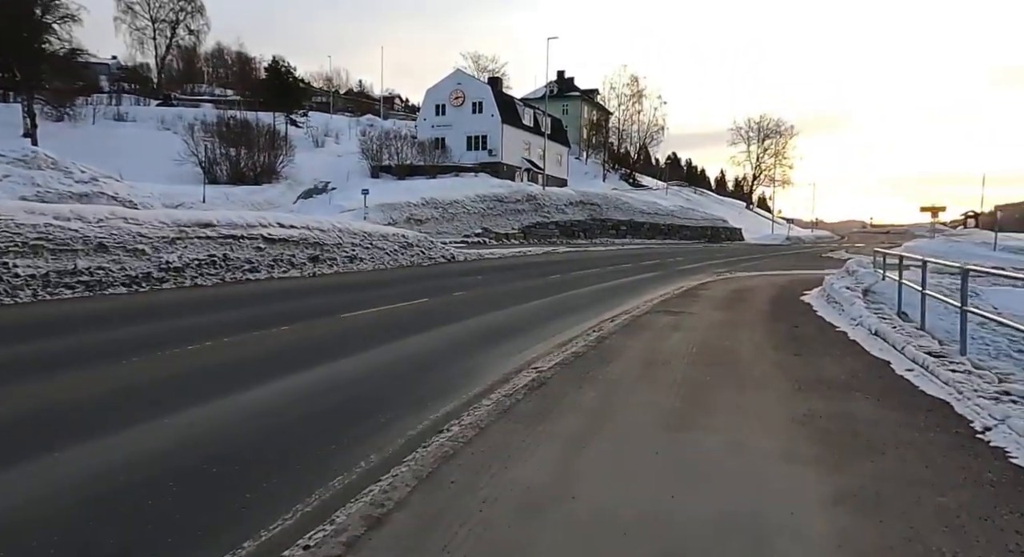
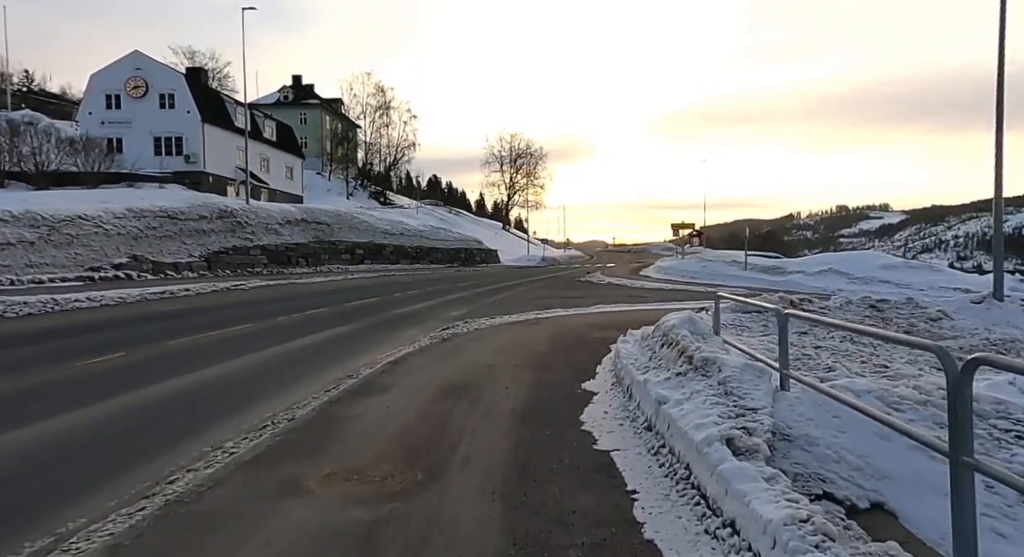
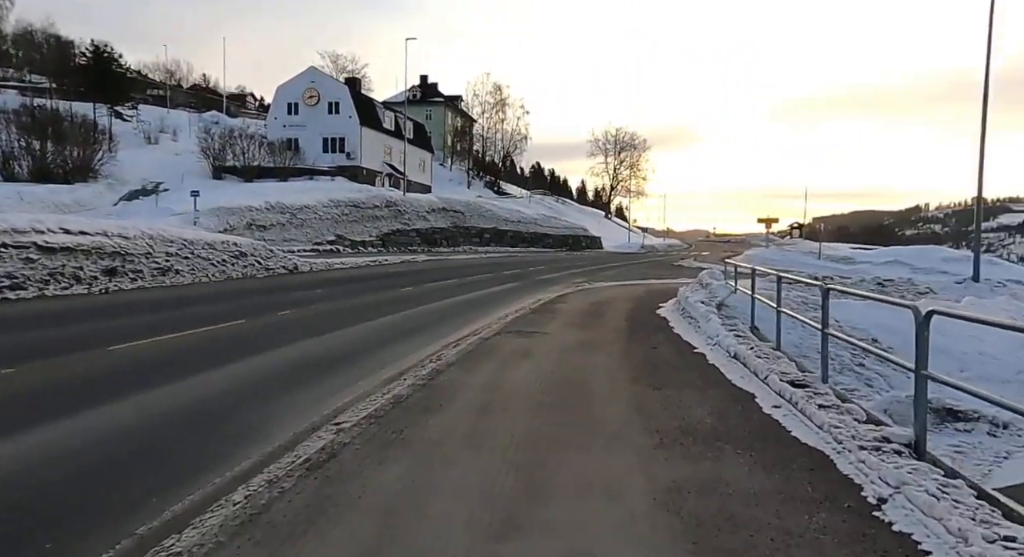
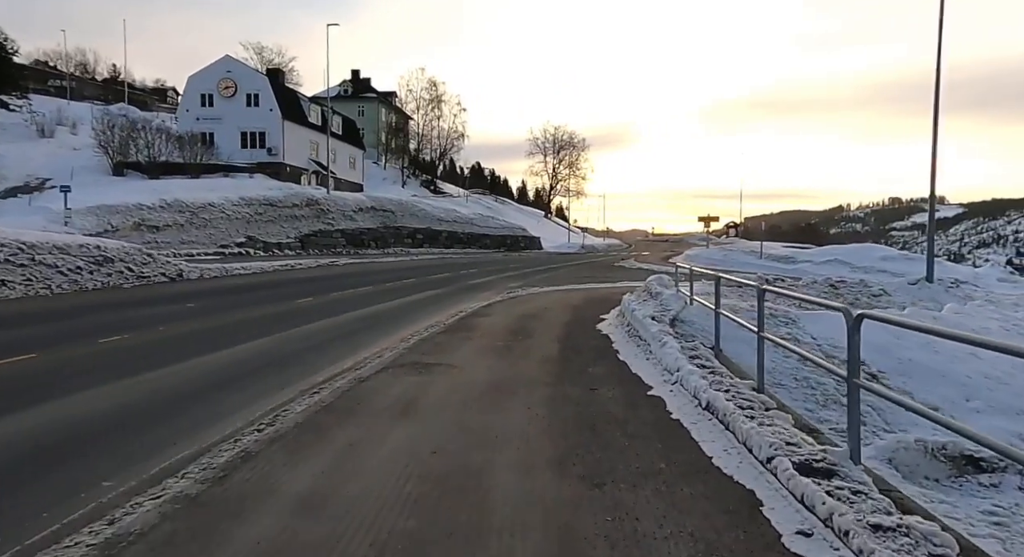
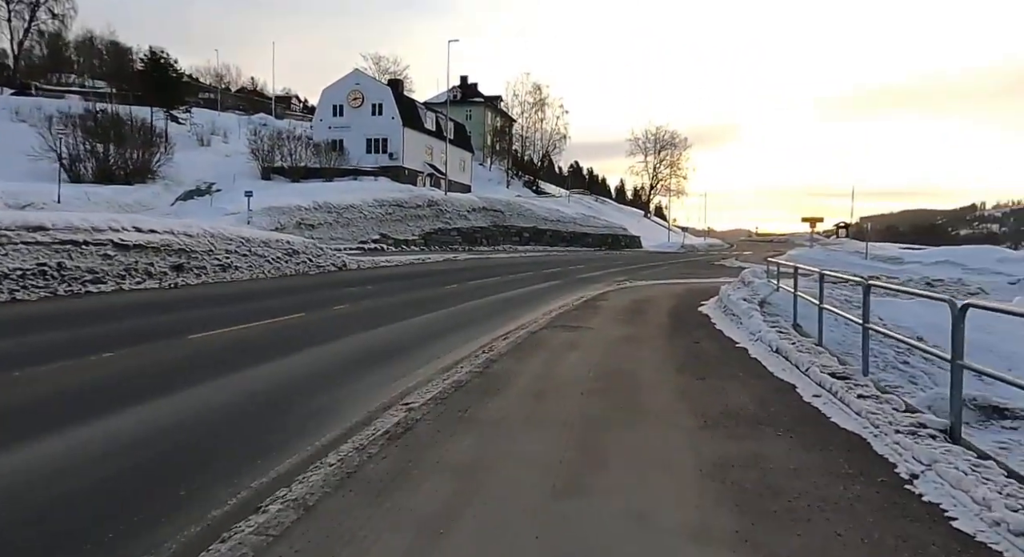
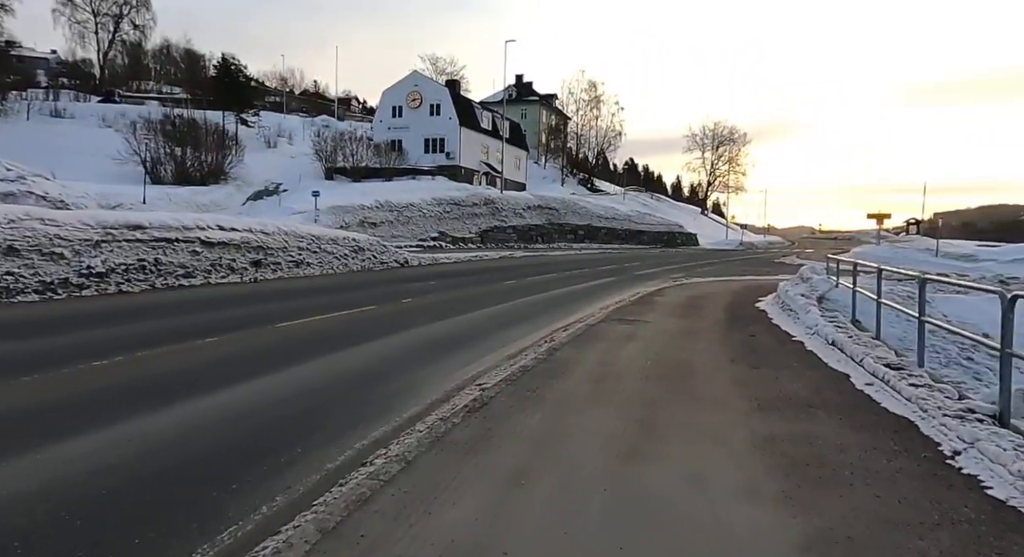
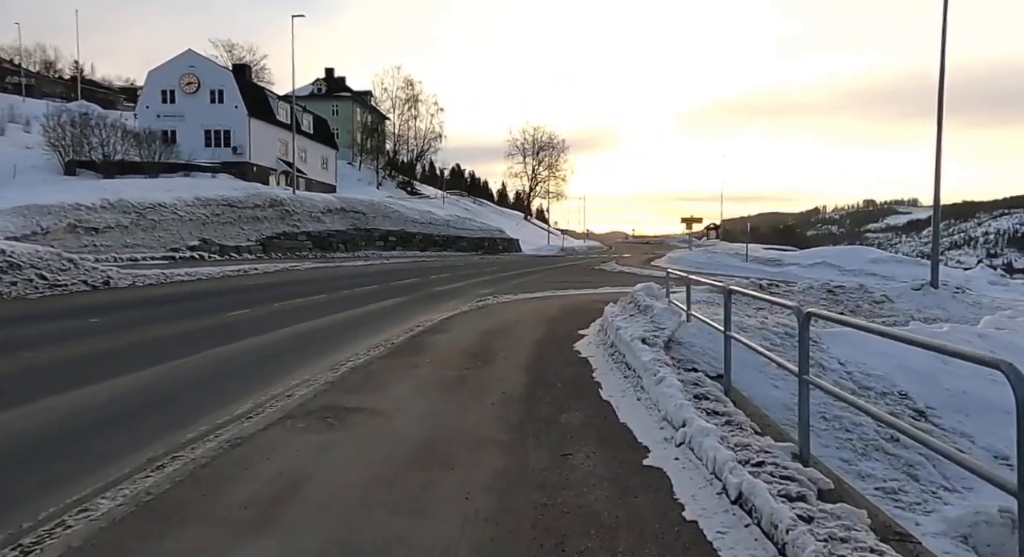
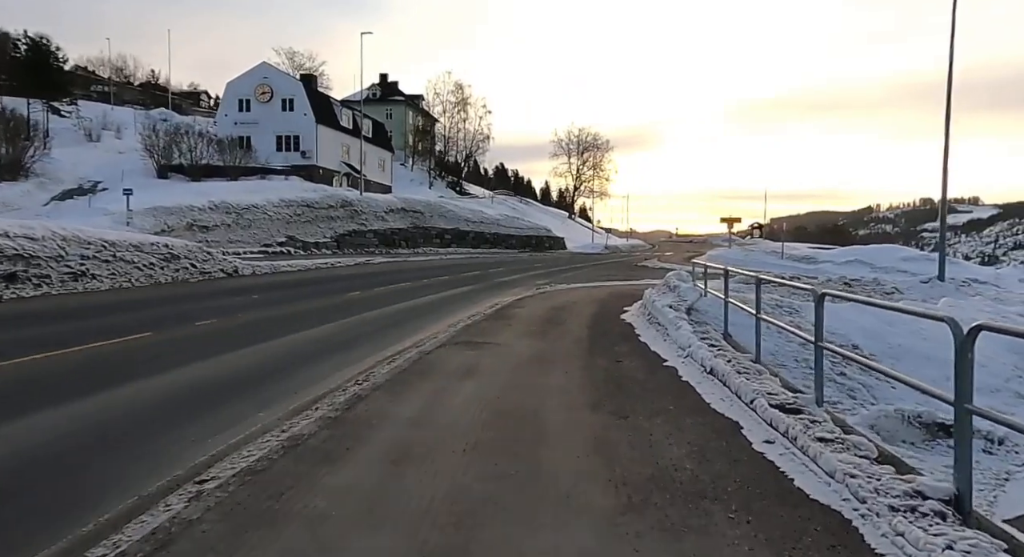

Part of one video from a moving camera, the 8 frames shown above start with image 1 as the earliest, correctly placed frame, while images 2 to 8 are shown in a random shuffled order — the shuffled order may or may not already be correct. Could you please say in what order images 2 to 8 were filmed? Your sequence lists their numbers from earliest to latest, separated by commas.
6, 5, 3, 8, 4, 7, 2
